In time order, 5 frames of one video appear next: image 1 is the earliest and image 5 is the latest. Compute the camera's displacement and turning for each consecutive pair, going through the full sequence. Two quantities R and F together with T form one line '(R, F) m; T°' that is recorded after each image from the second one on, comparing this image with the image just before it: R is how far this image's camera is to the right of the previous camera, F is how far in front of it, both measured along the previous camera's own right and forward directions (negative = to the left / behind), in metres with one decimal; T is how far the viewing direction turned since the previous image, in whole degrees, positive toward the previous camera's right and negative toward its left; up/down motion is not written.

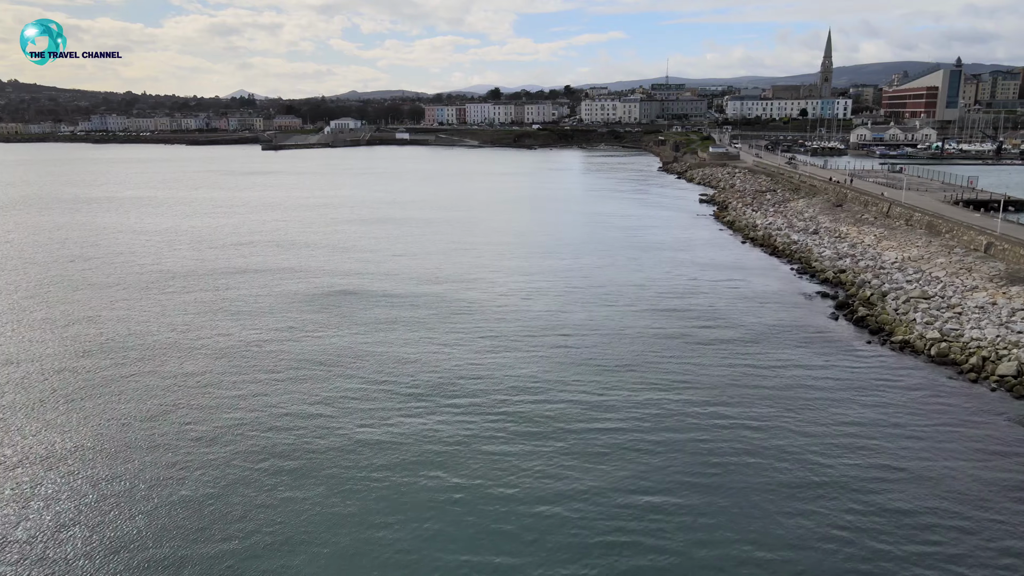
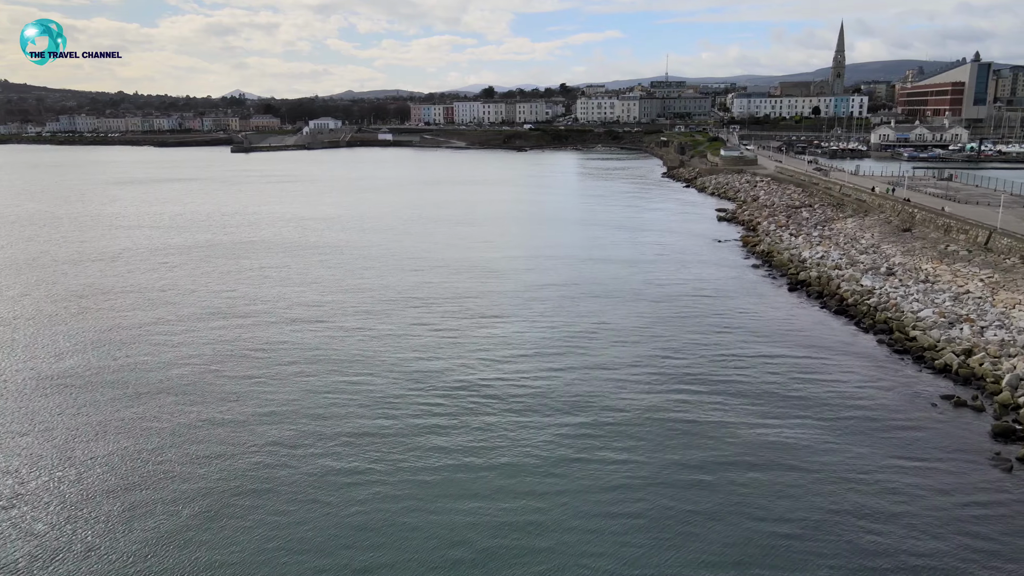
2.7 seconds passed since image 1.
(+0.8, +6.6) m; 0°
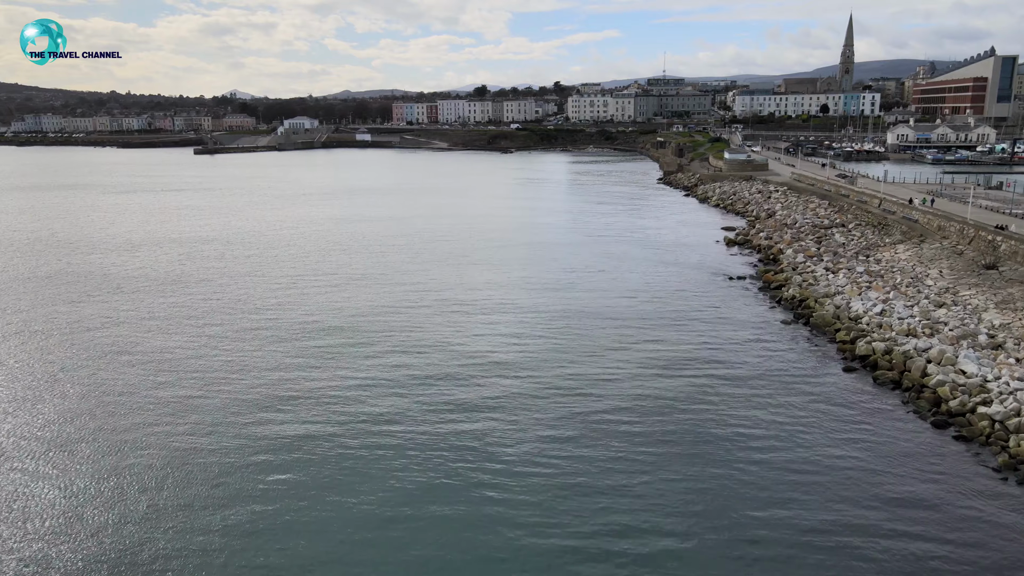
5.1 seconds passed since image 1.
(+1.3, +5.9) m; 0°
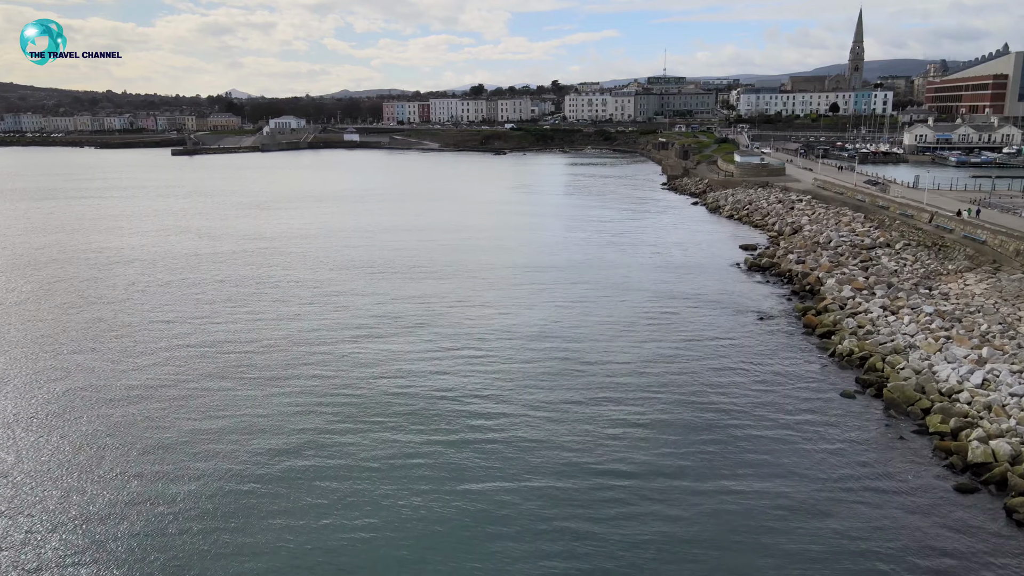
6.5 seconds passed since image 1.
(+0.5, +3.7) m; 0°
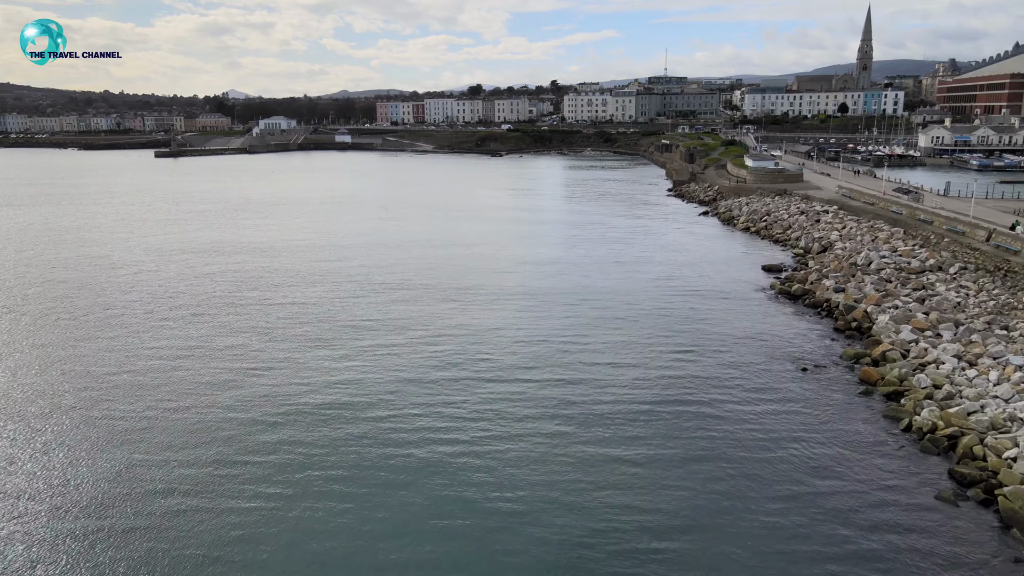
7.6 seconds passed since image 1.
(+0.2, +2.7) m; 0°
